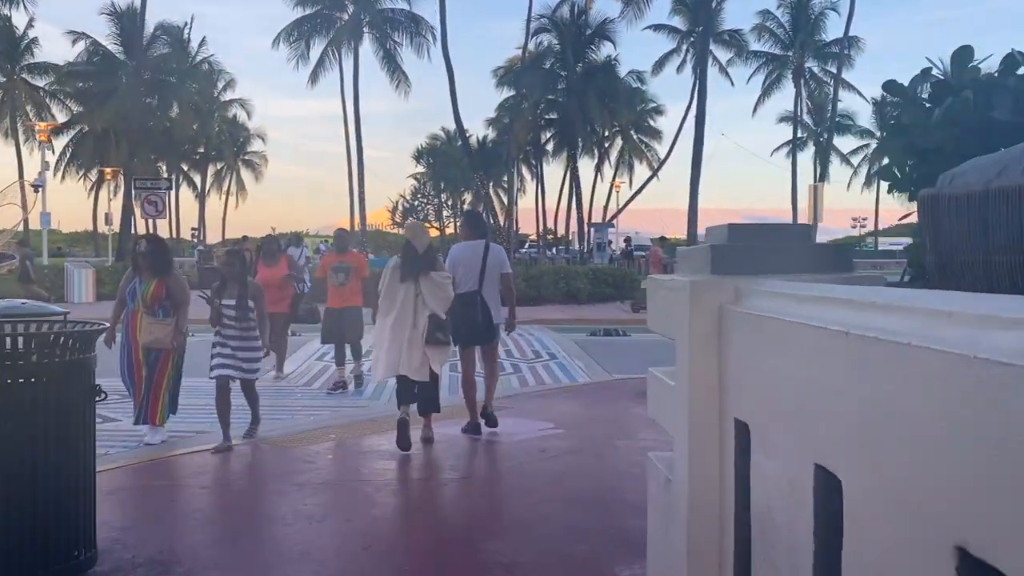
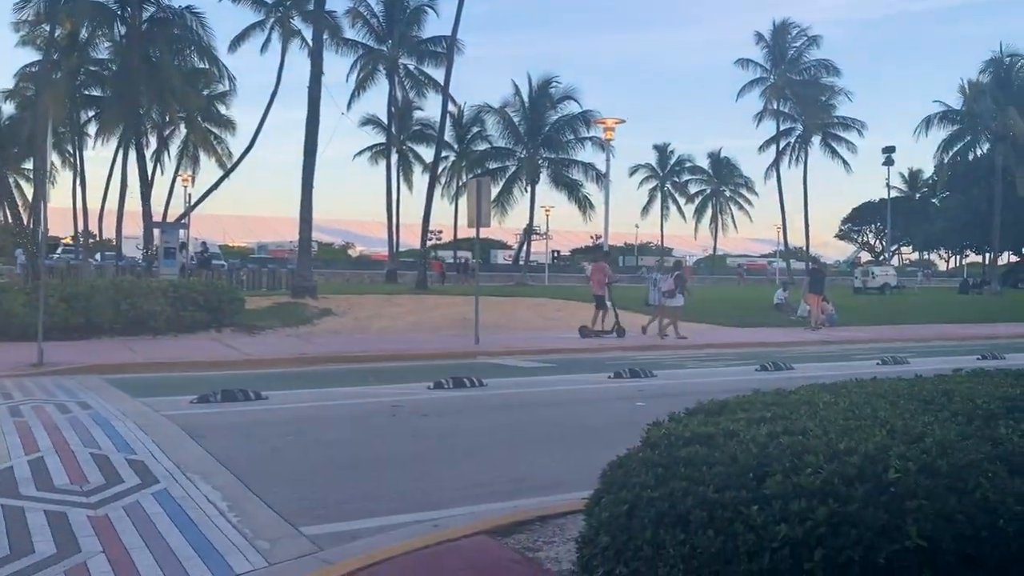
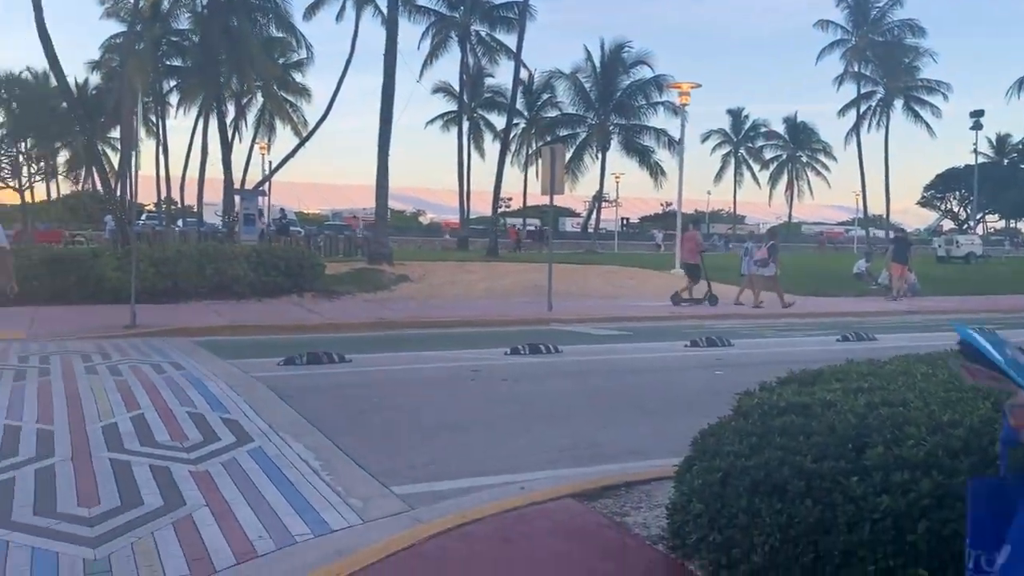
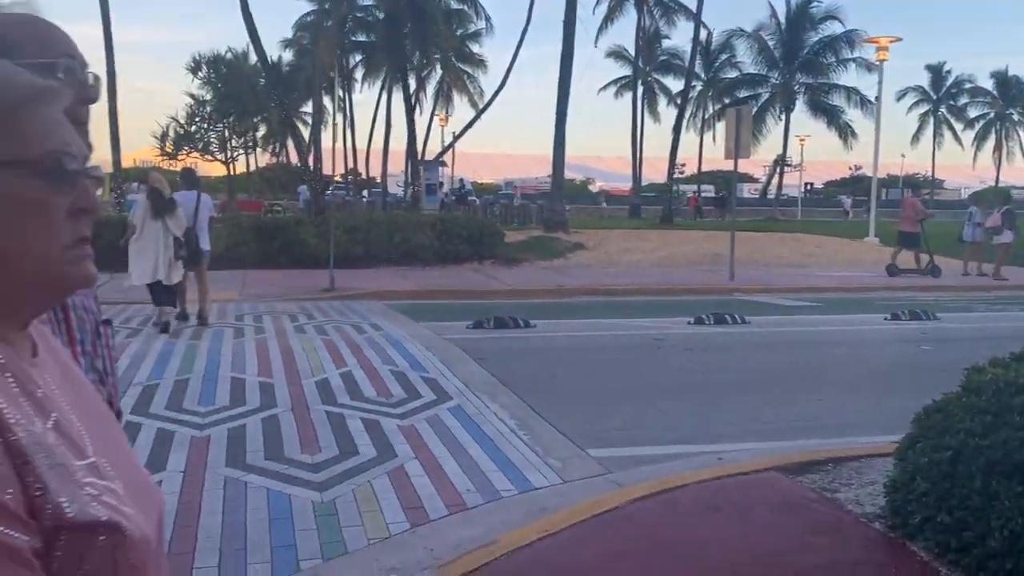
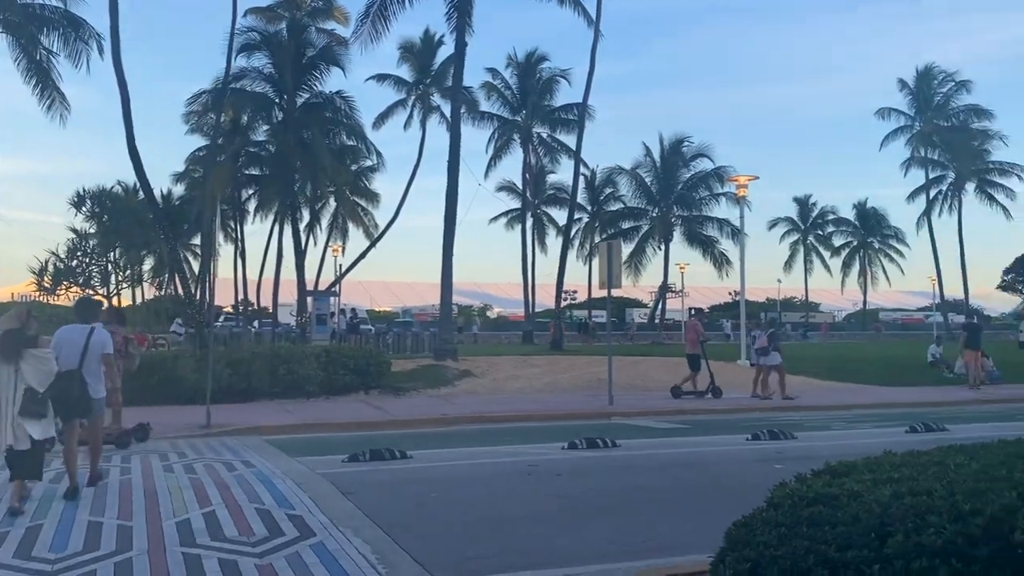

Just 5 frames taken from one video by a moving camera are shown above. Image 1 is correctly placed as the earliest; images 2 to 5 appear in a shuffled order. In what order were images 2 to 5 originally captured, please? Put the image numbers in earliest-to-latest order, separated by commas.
5, 2, 3, 4
